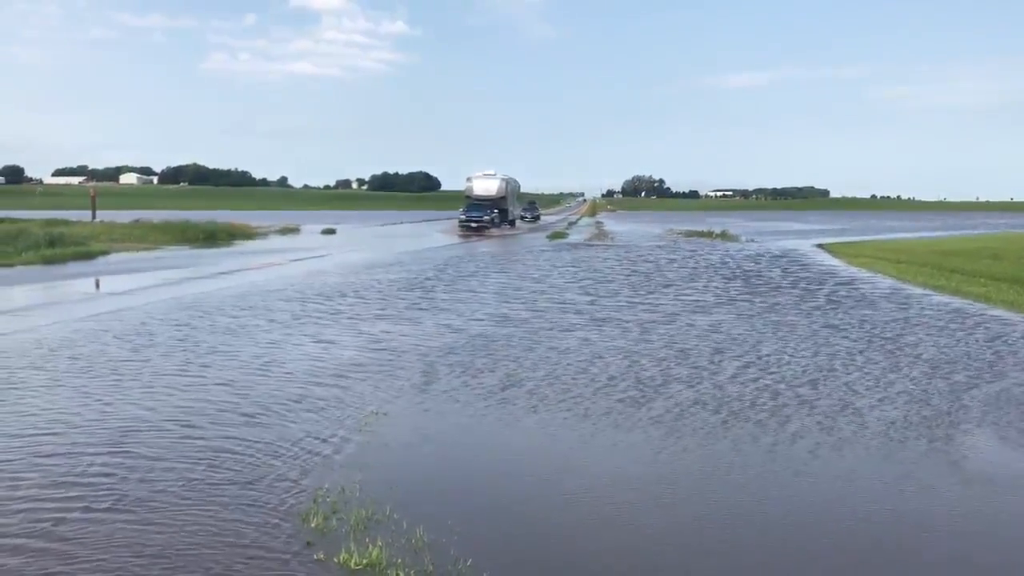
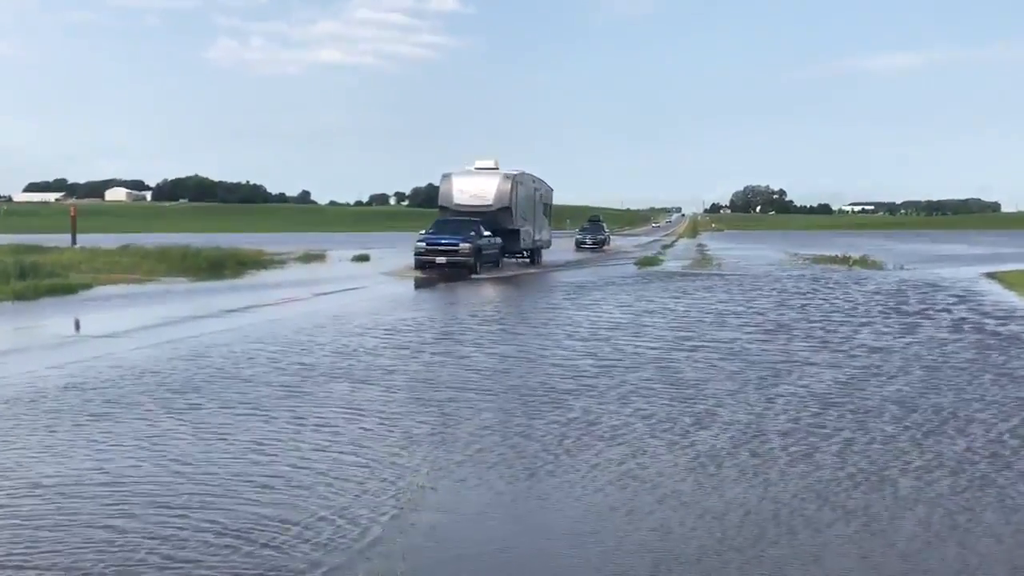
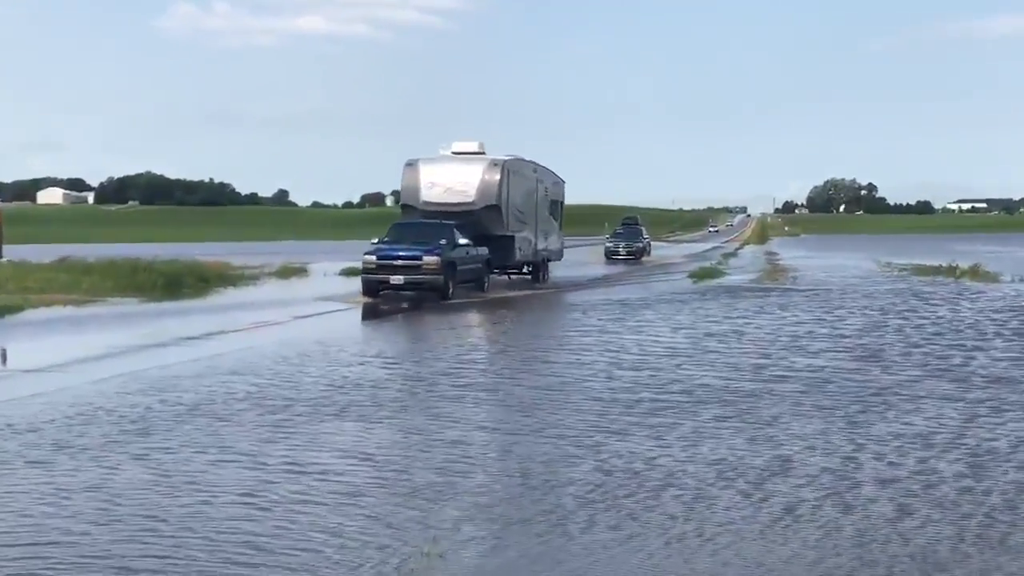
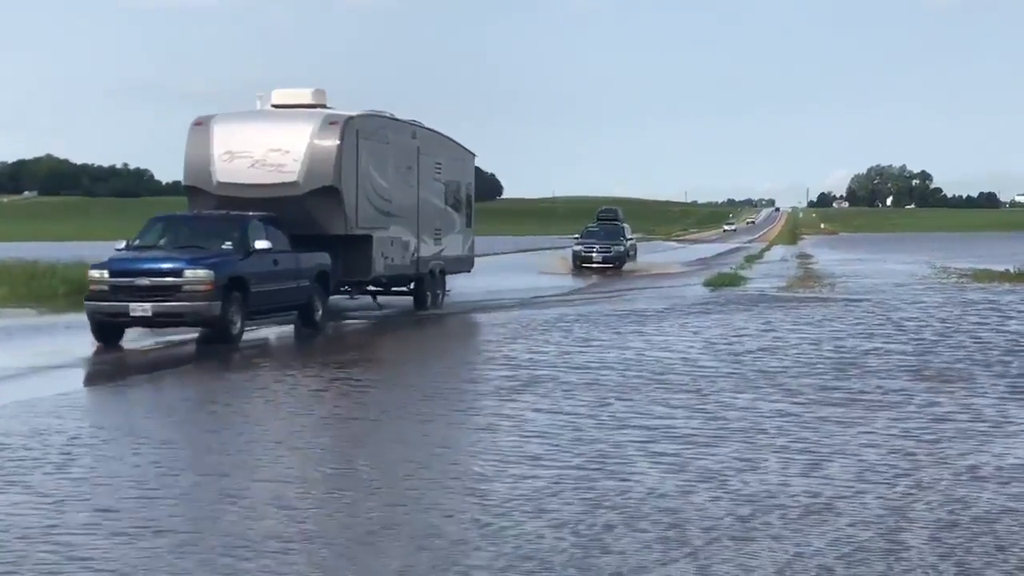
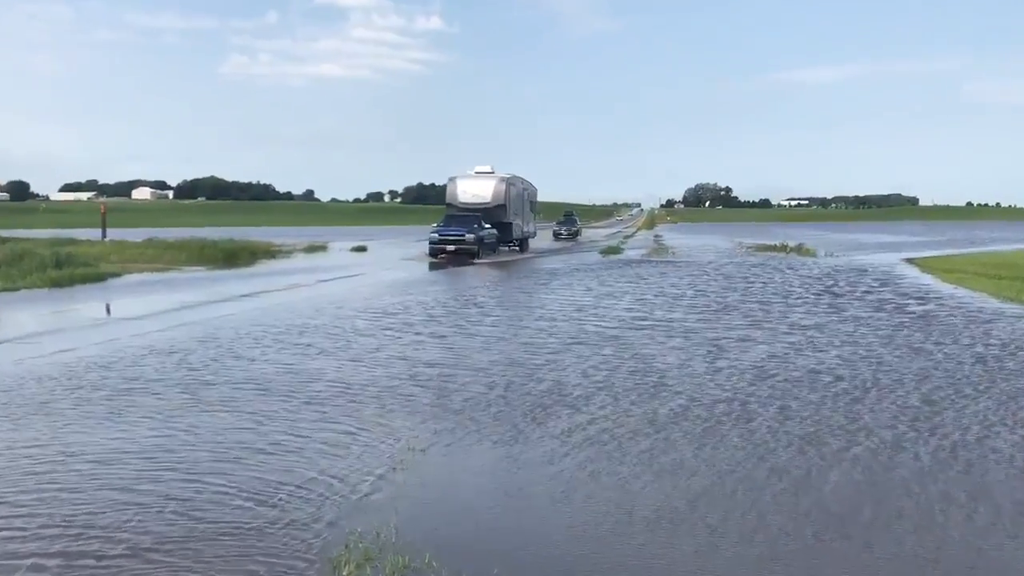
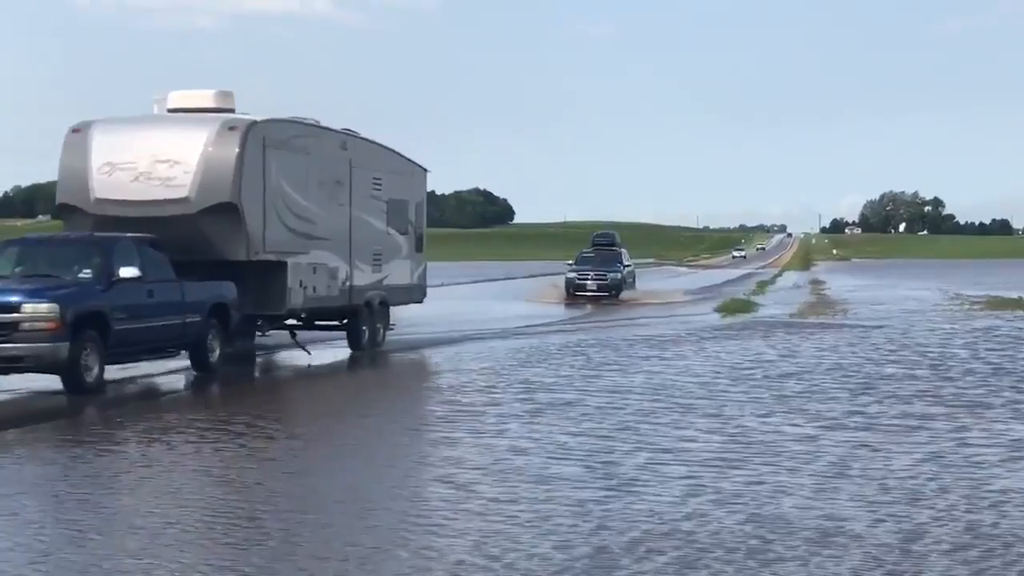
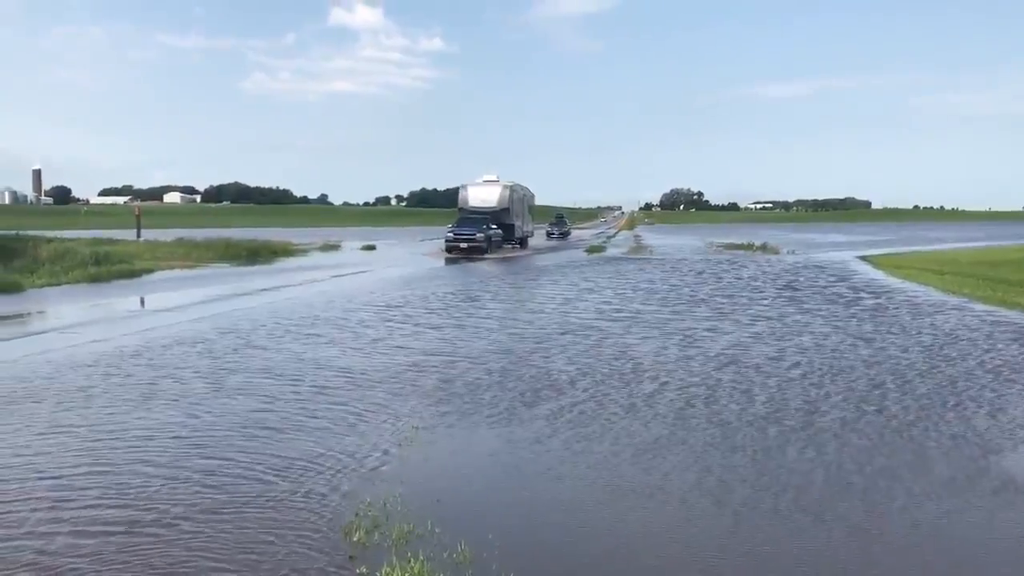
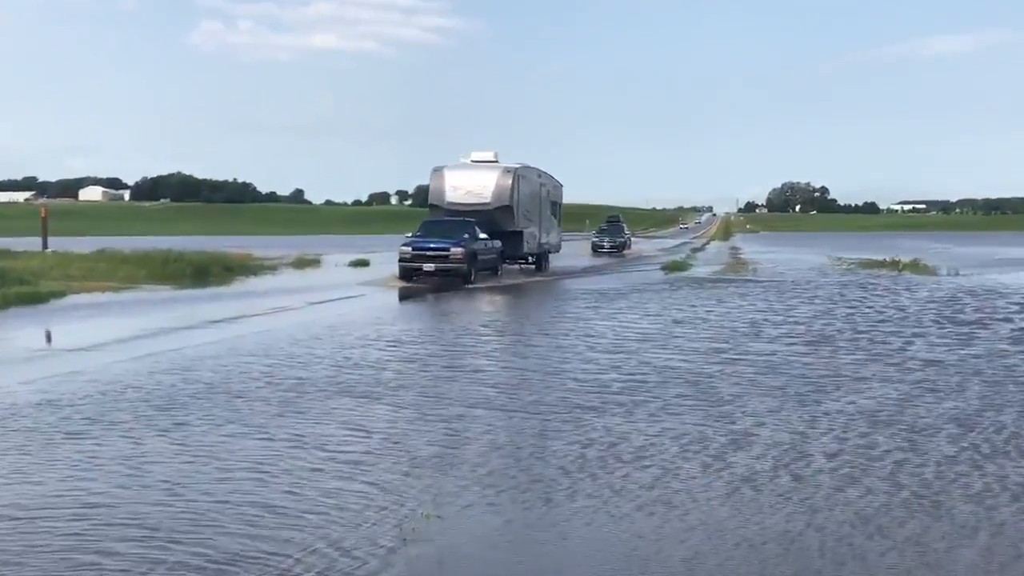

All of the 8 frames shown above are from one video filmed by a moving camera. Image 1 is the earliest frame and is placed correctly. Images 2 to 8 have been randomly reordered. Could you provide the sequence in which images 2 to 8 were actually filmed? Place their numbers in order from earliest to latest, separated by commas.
7, 5, 2, 8, 3, 4, 6
